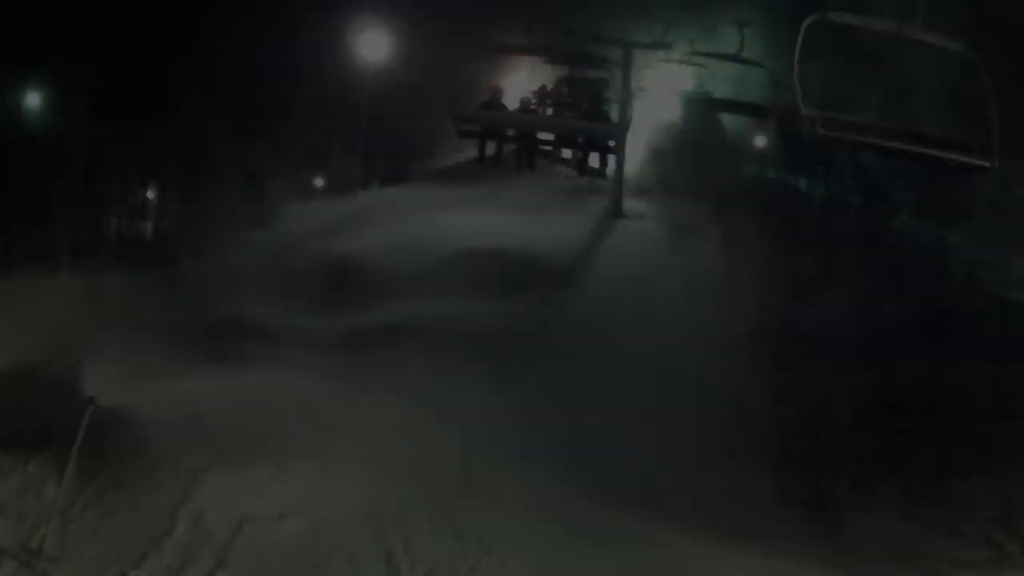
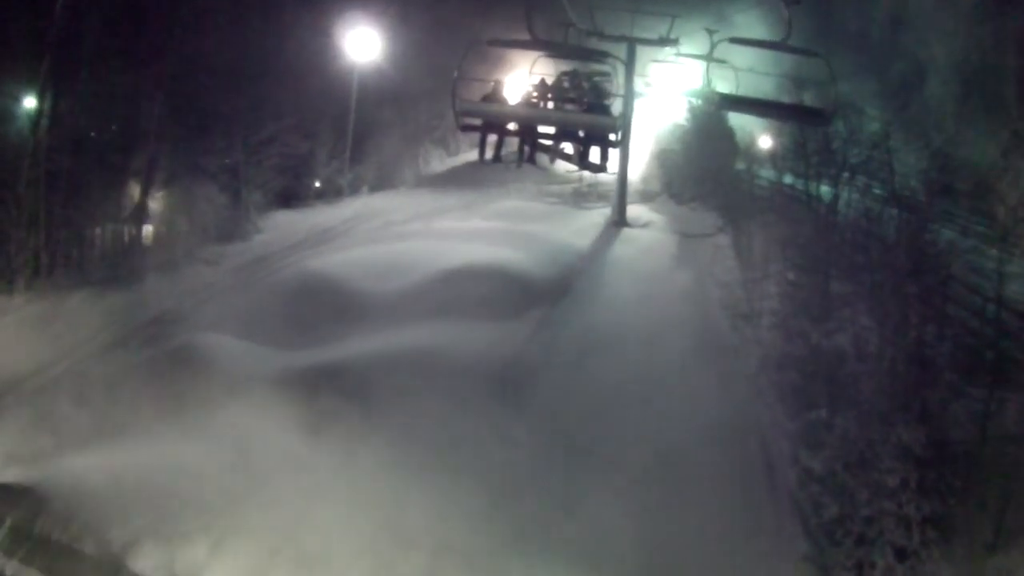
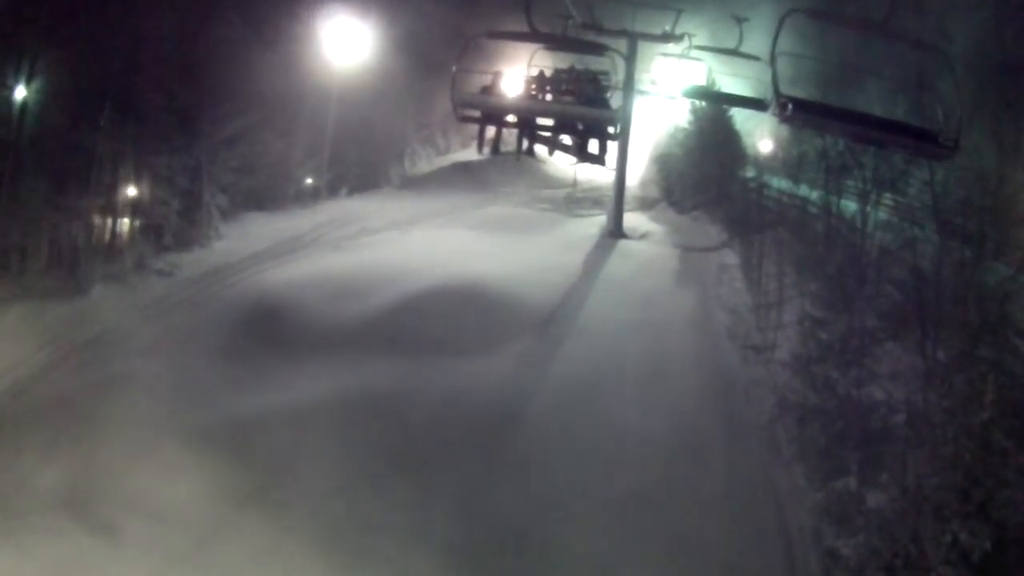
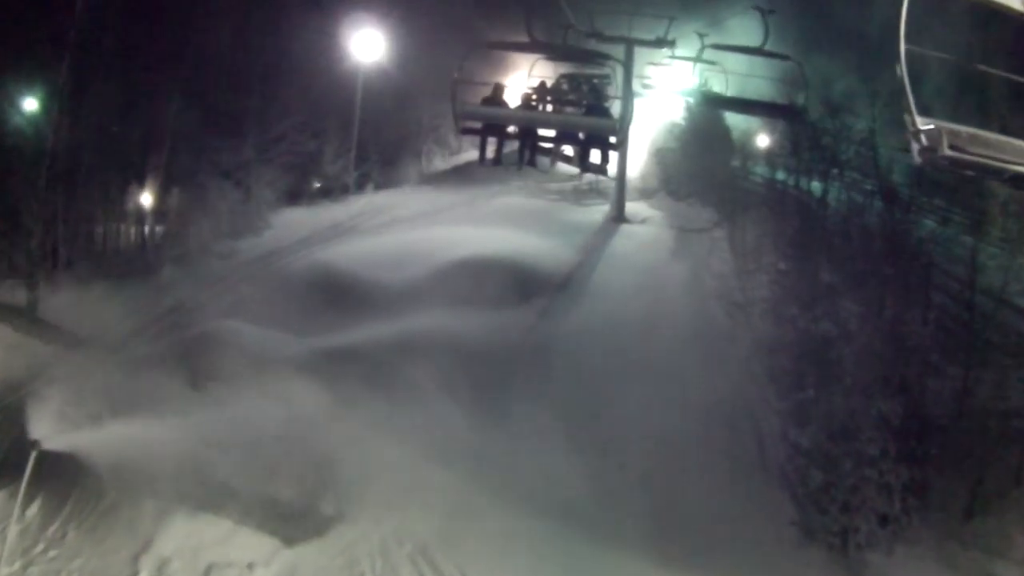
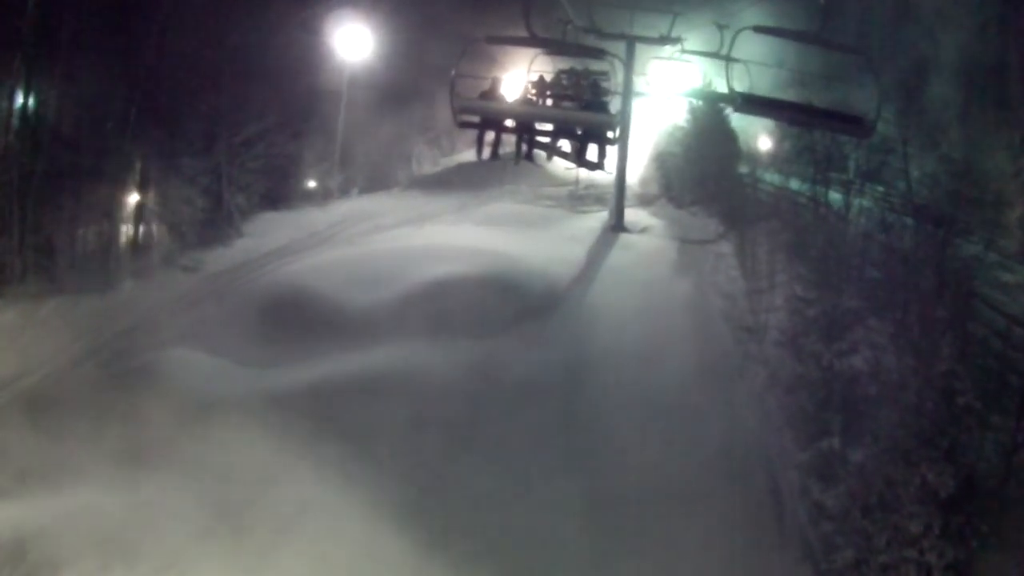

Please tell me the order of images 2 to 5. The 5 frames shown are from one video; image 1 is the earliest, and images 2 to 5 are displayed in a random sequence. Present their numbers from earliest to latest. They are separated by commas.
4, 2, 5, 3
